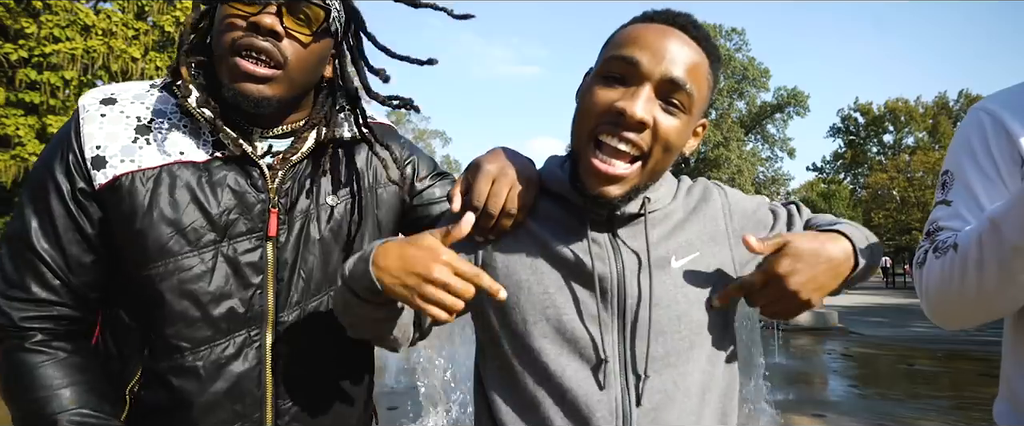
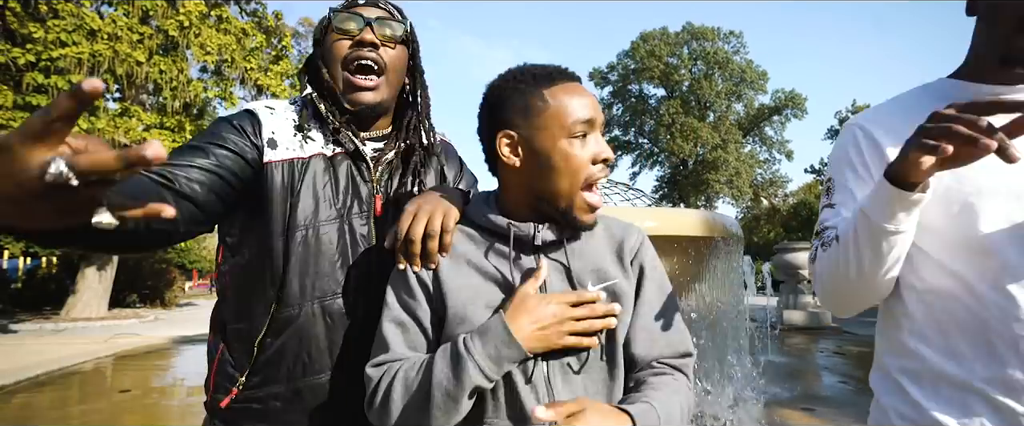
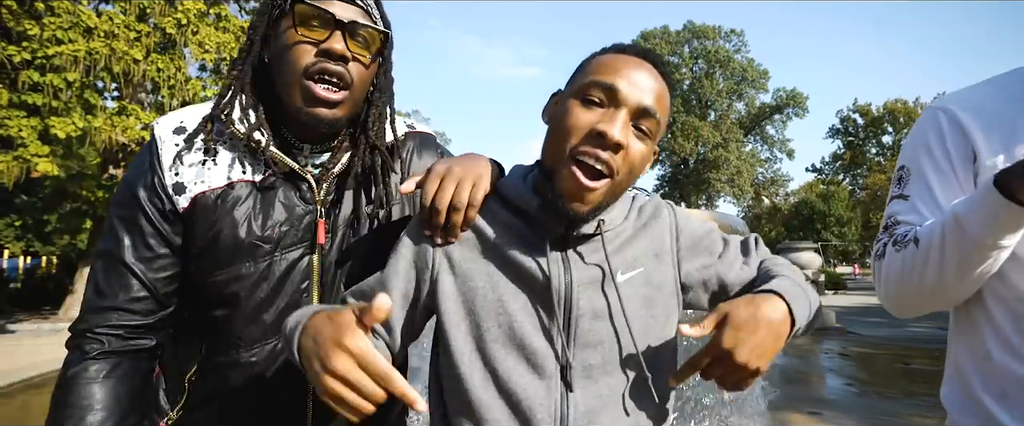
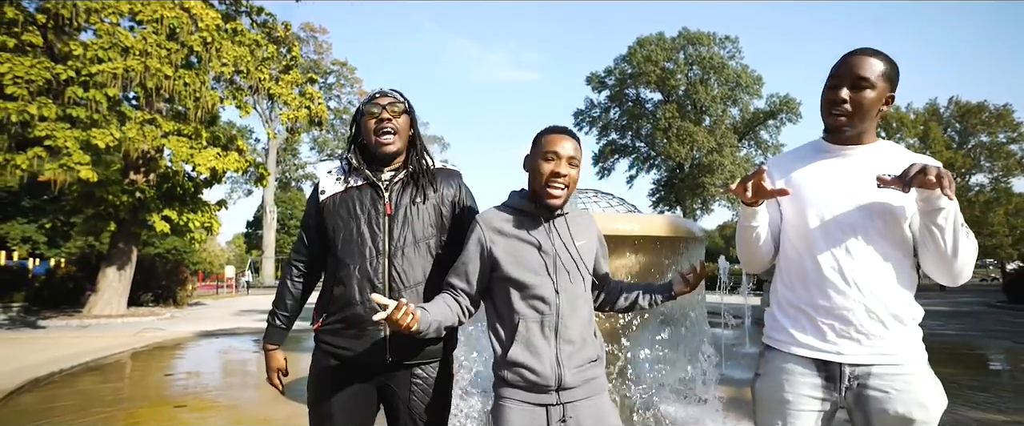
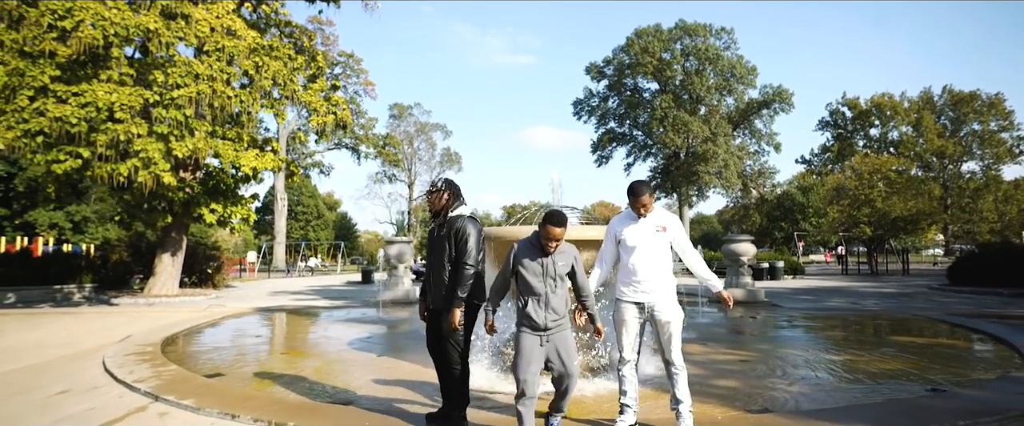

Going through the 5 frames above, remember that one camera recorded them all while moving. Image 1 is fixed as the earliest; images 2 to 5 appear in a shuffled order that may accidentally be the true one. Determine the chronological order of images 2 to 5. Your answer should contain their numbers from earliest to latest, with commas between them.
3, 2, 4, 5
